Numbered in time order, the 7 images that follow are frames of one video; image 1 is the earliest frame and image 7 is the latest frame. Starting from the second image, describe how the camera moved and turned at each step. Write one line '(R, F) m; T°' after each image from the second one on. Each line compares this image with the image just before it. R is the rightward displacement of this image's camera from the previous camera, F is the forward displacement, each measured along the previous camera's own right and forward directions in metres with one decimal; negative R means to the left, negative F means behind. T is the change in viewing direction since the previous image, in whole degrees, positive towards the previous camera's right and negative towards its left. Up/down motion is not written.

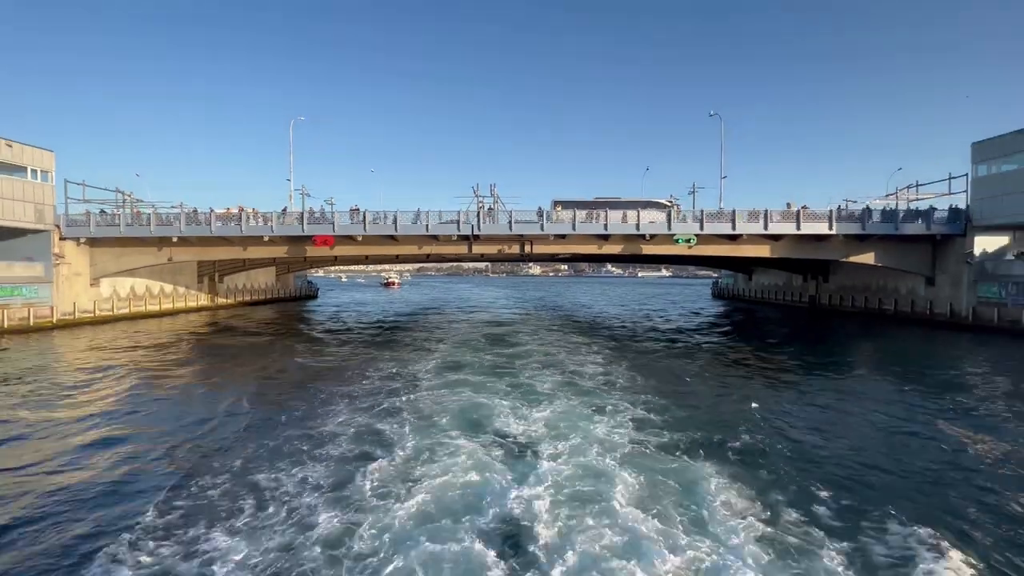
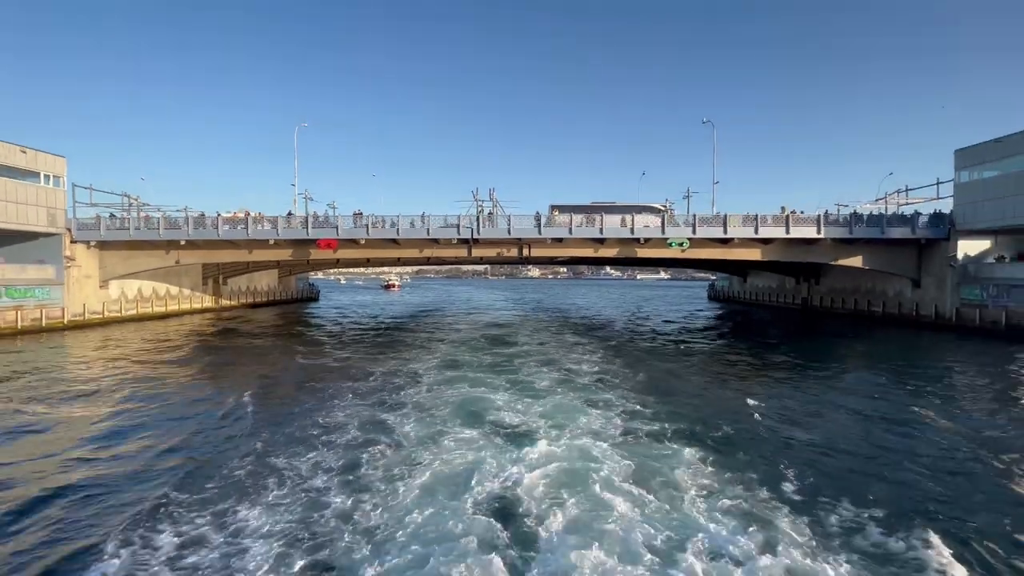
(0.0, -0.9) m; 0°
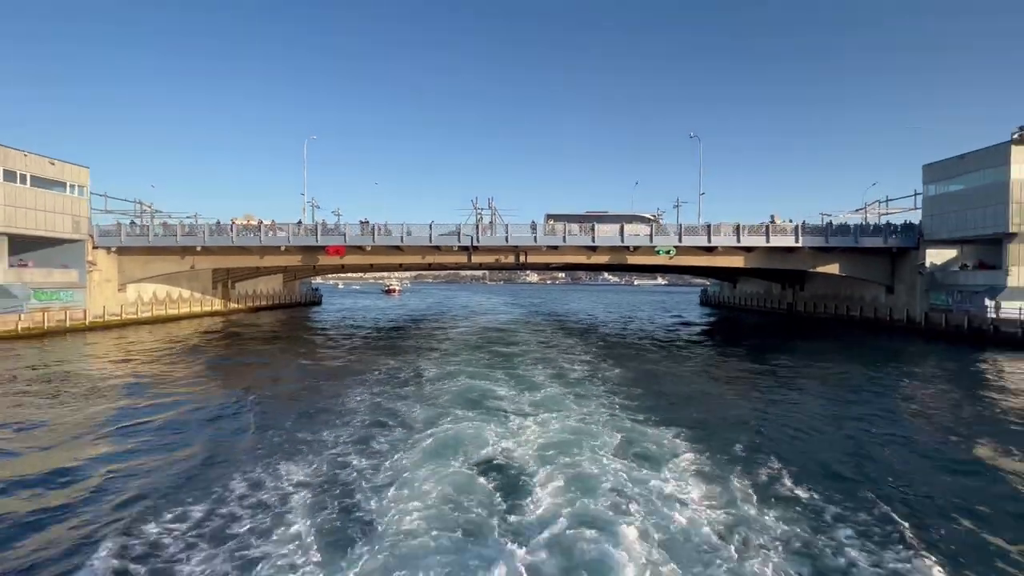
(+0.1, -2.0) m; 0°
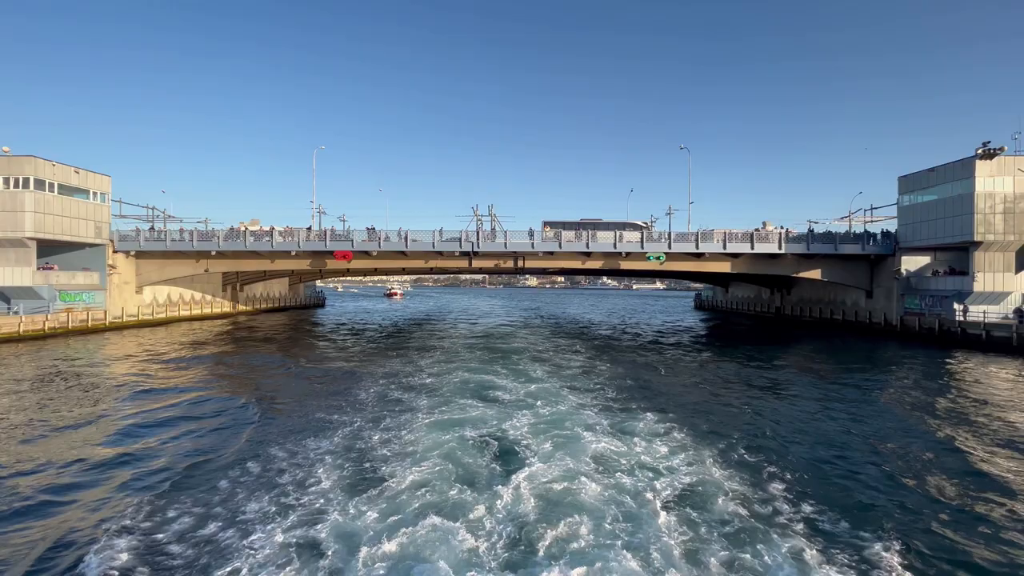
(+0.1, -1.8) m; 0°
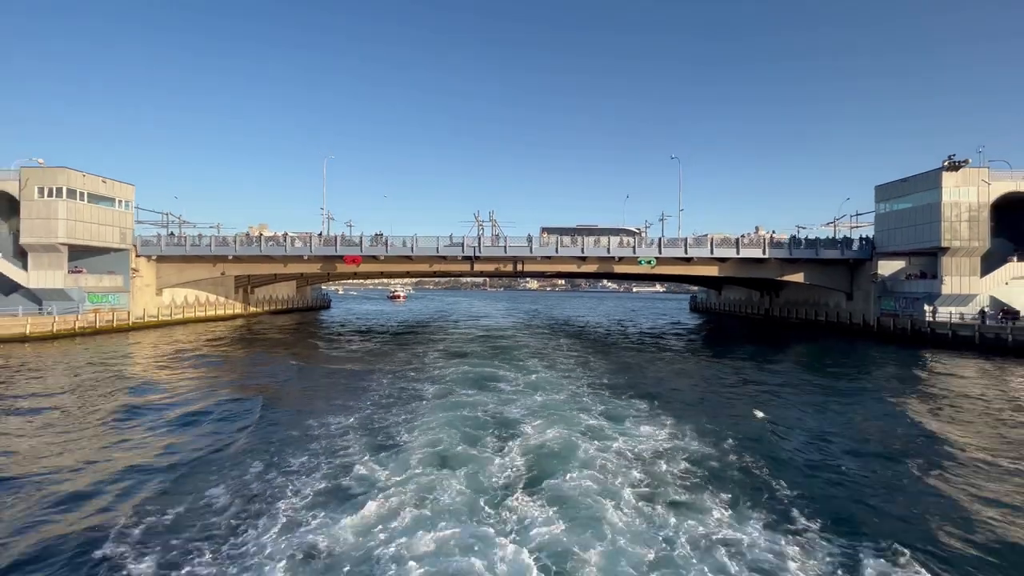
(+0.1, -2.1) m; 0°
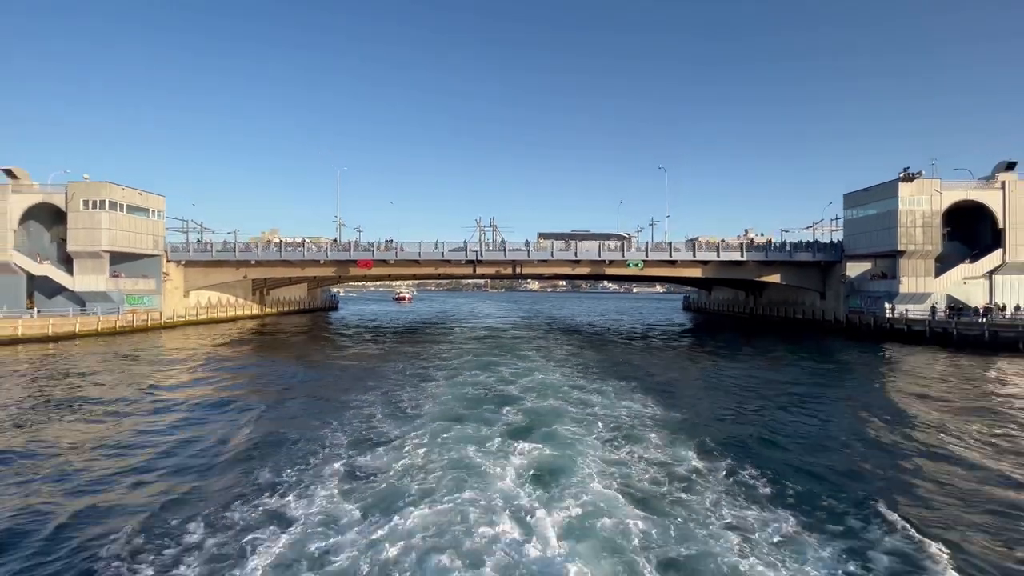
(+0.1, -3.4) m; 0°
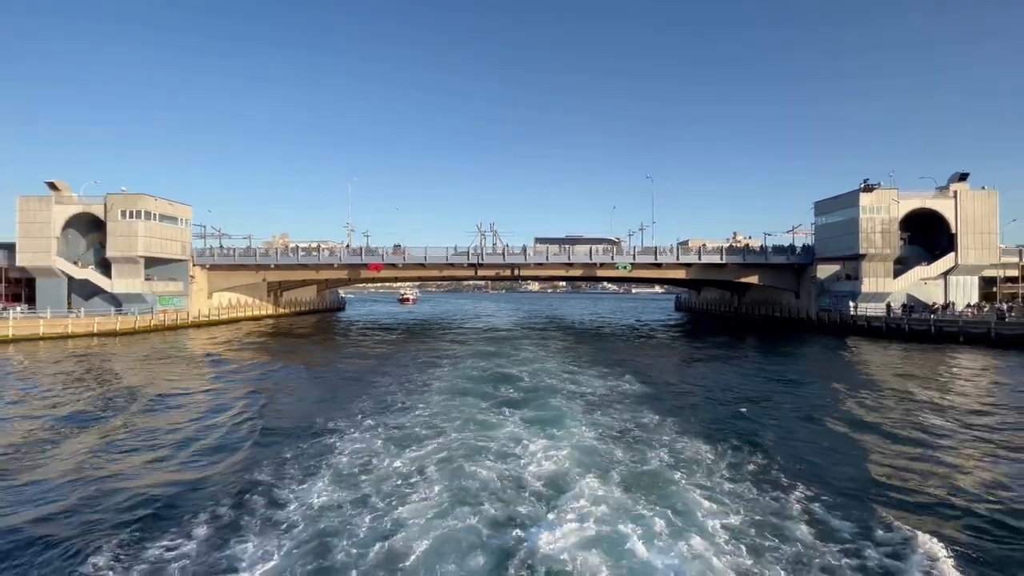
(+0.2, -3.6) m; 0°
